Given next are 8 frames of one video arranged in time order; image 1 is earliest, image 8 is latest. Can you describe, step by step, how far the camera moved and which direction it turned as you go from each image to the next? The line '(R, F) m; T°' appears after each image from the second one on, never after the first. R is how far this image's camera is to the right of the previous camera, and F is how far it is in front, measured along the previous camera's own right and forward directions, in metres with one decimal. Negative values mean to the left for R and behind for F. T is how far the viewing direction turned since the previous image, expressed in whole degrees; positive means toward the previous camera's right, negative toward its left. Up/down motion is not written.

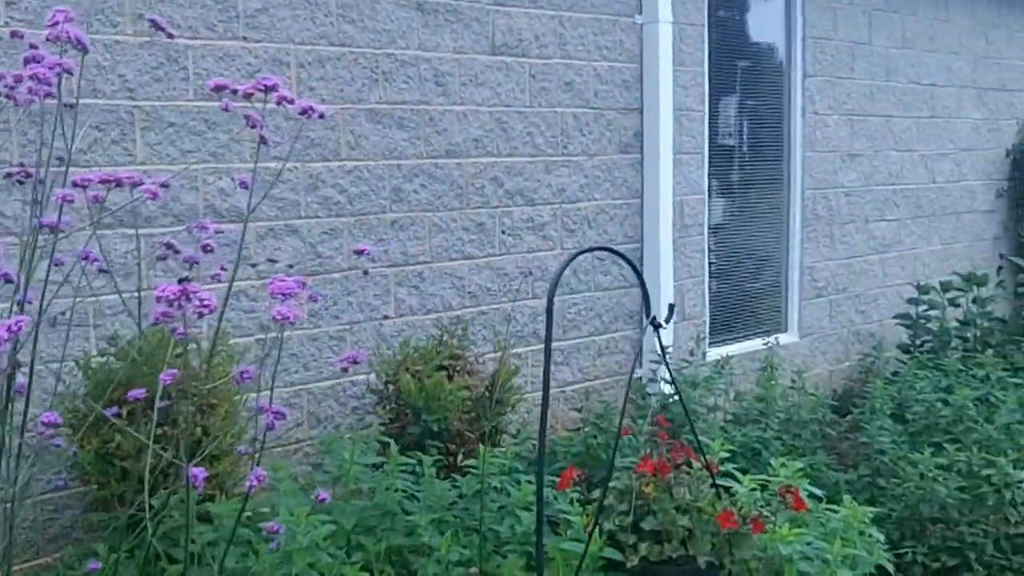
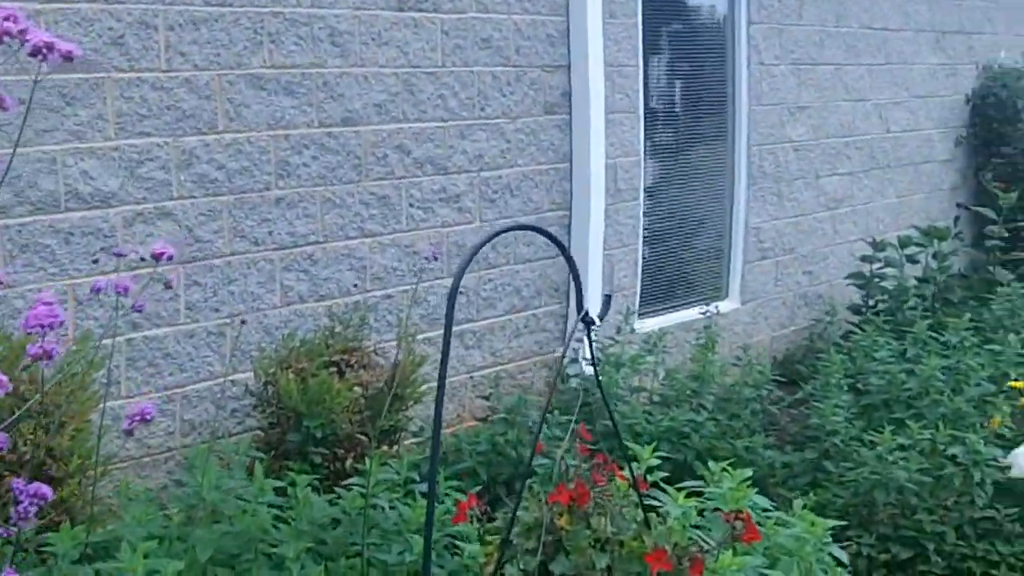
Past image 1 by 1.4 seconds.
(+0.2, +0.4) m; +1°
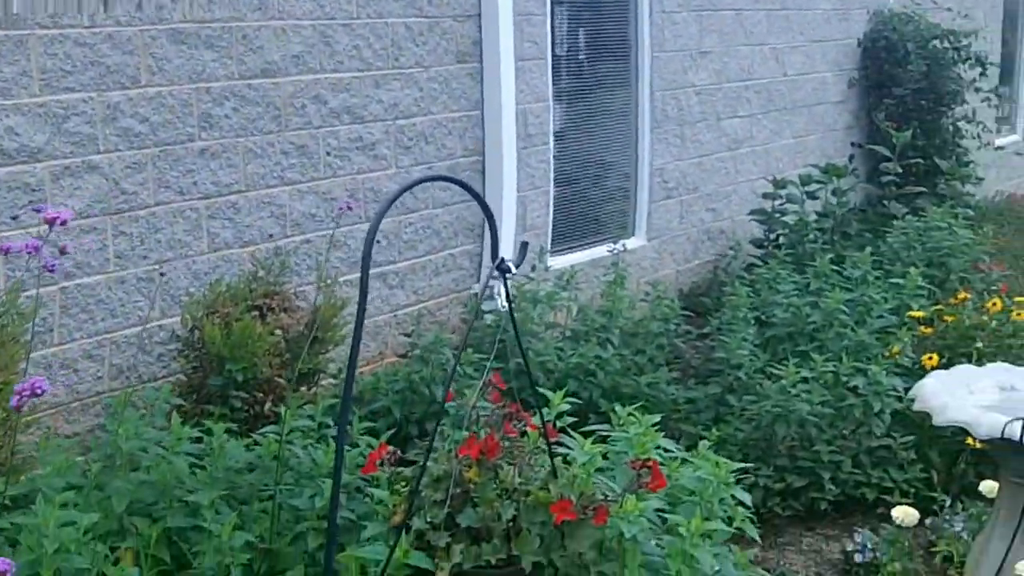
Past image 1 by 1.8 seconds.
(0.0, -0.2) m; +3°
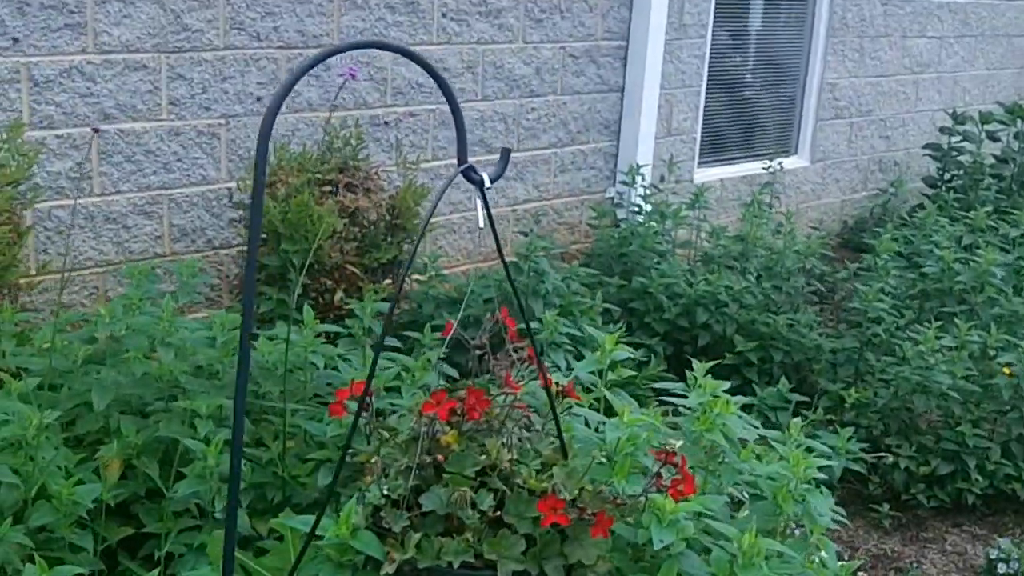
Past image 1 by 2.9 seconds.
(+0.1, +0.7) m; -6°
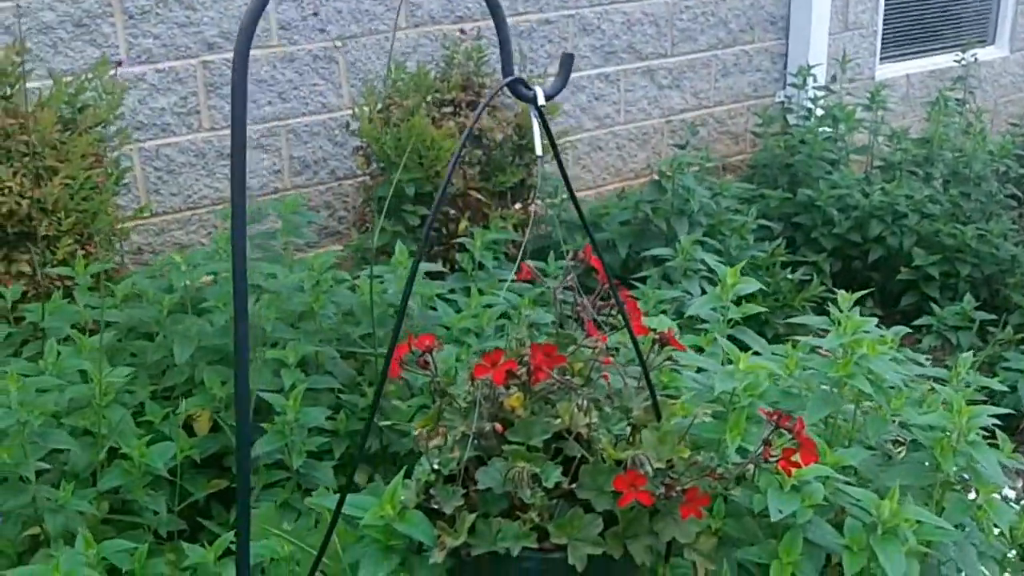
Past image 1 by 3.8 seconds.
(+0.2, +0.3) m; -8°
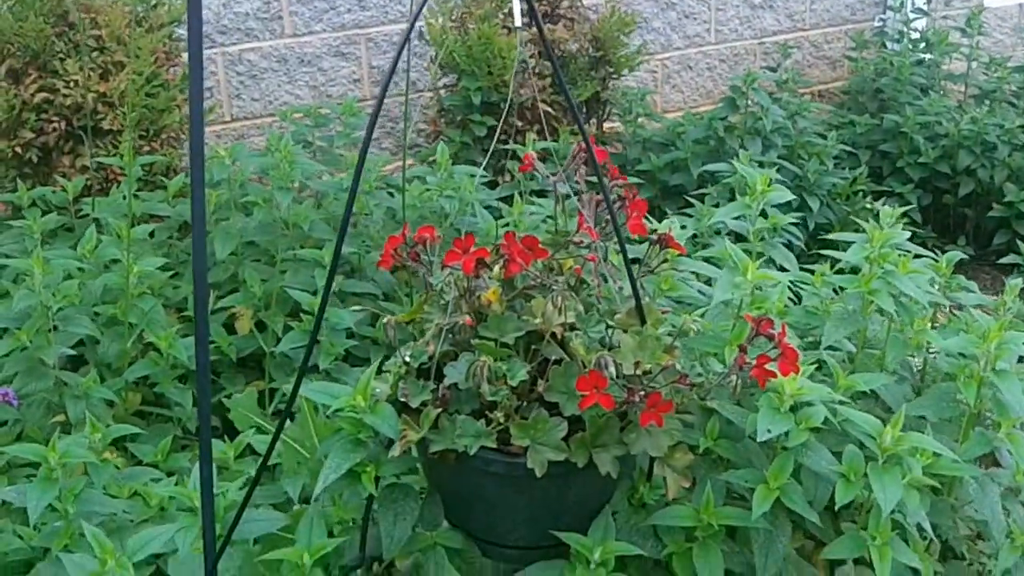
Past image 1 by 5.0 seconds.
(+0.2, +0.1) m; -6°
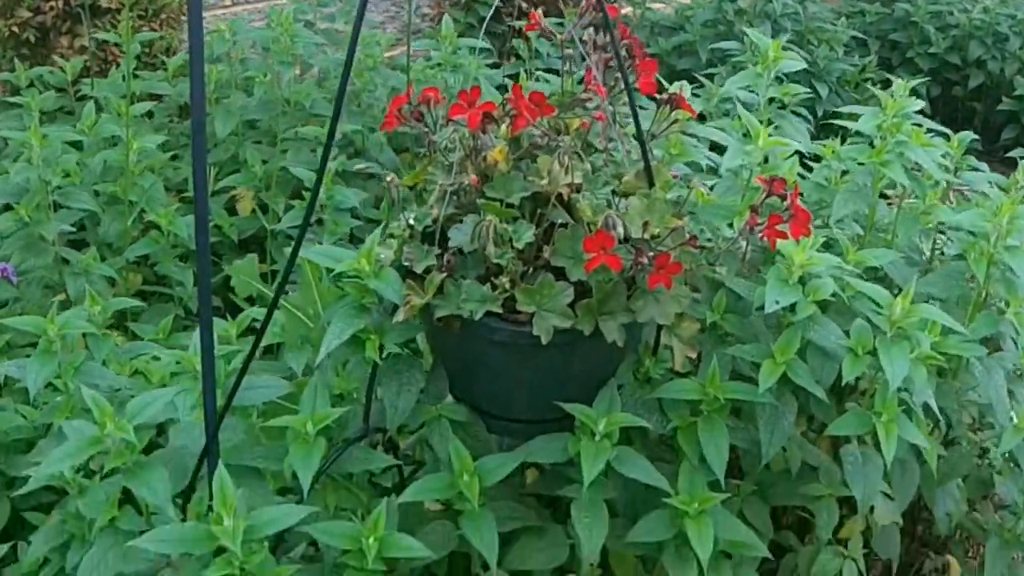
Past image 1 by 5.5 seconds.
(0.0, 0.0) m; 0°
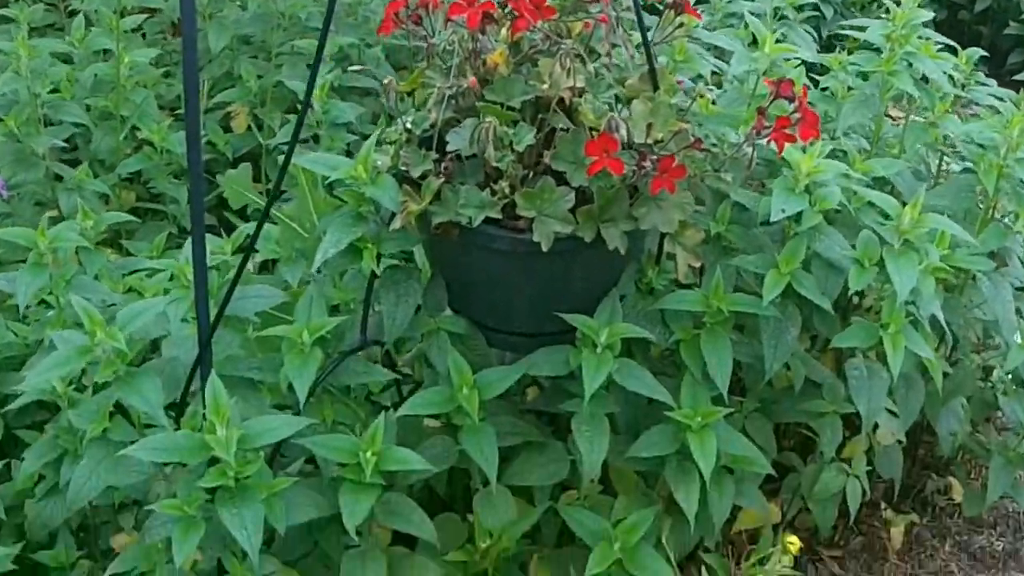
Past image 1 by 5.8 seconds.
(0.0, 0.0) m; 0°
